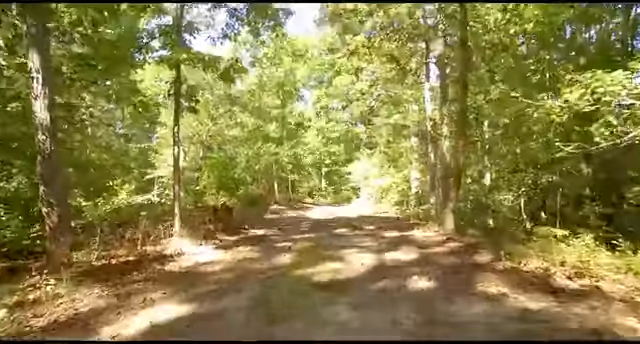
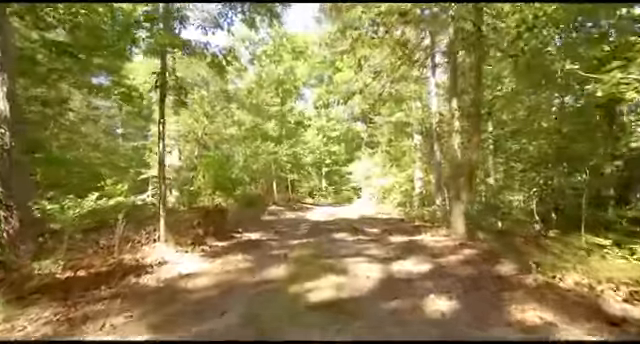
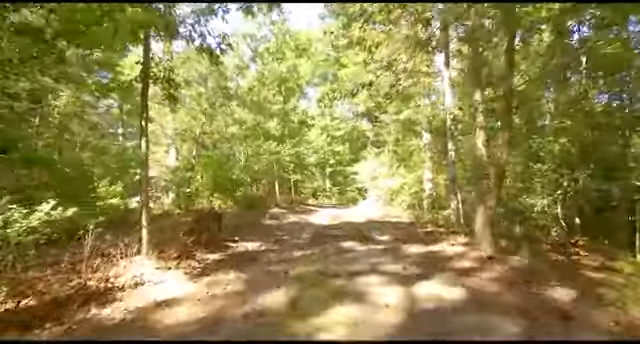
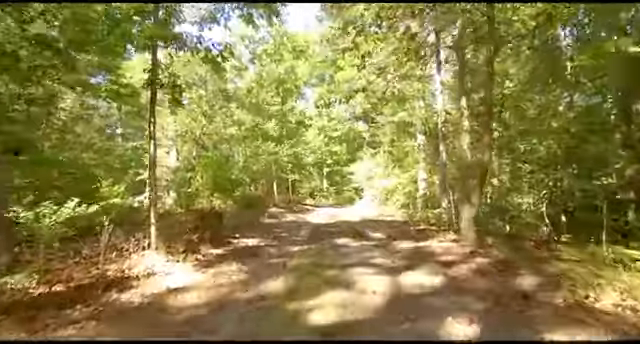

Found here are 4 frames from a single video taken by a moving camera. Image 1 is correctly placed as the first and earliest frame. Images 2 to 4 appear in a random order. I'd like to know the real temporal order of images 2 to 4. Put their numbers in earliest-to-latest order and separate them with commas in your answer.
2, 4, 3
